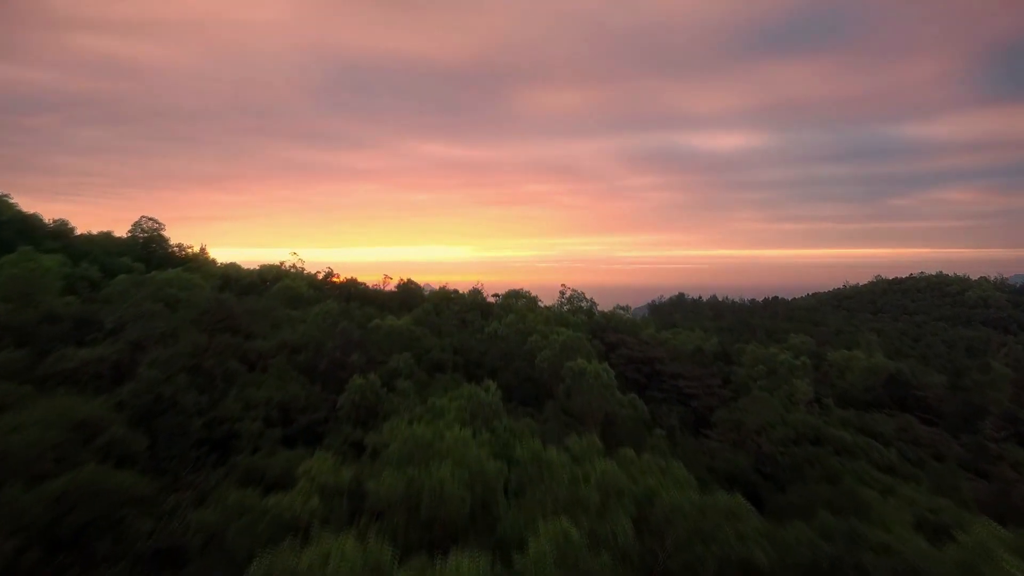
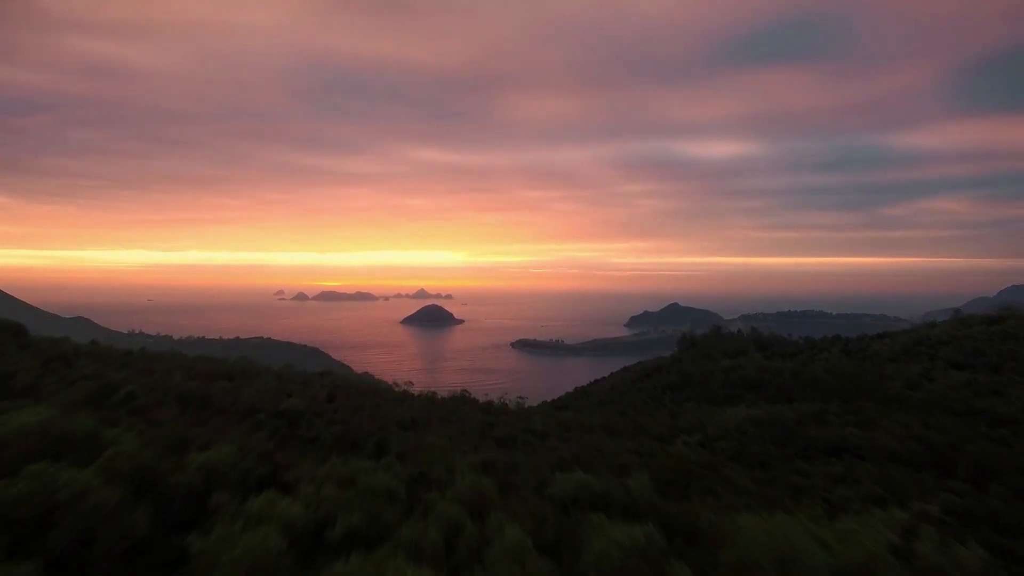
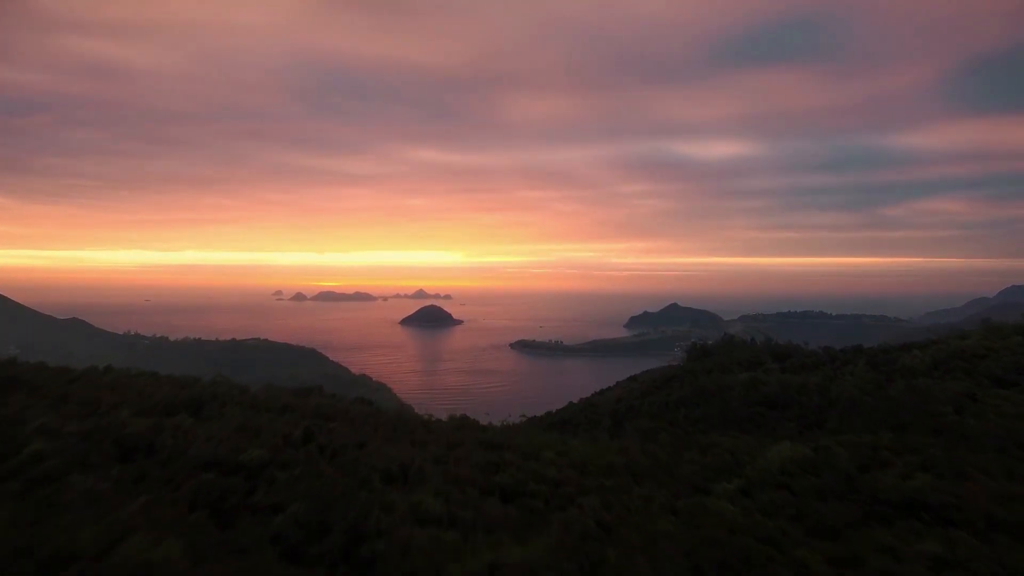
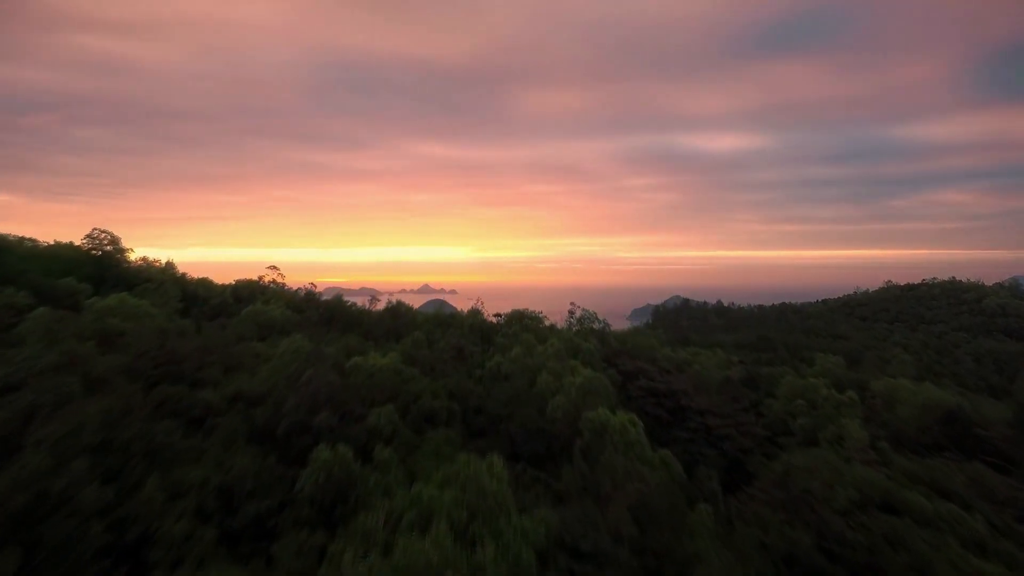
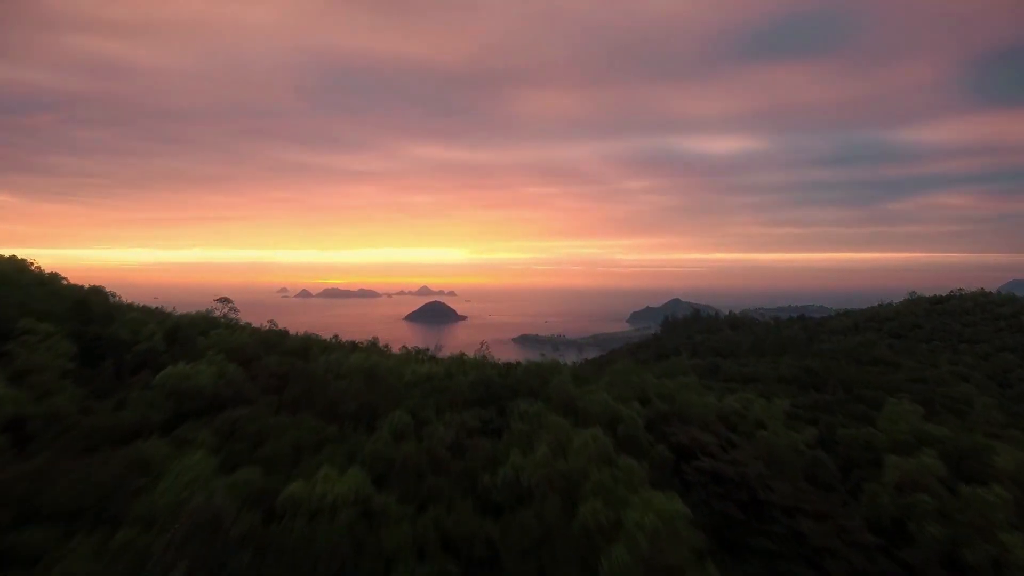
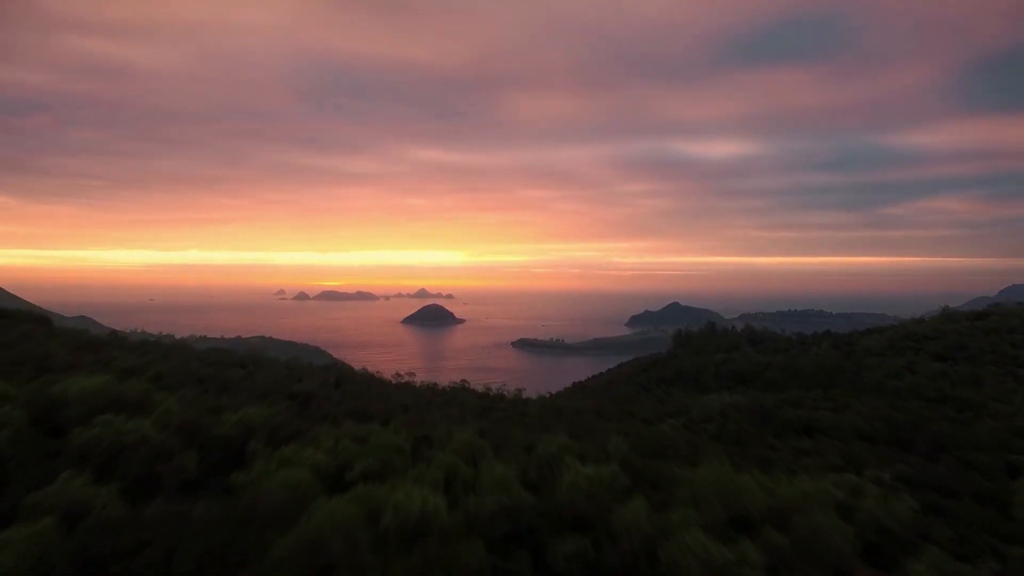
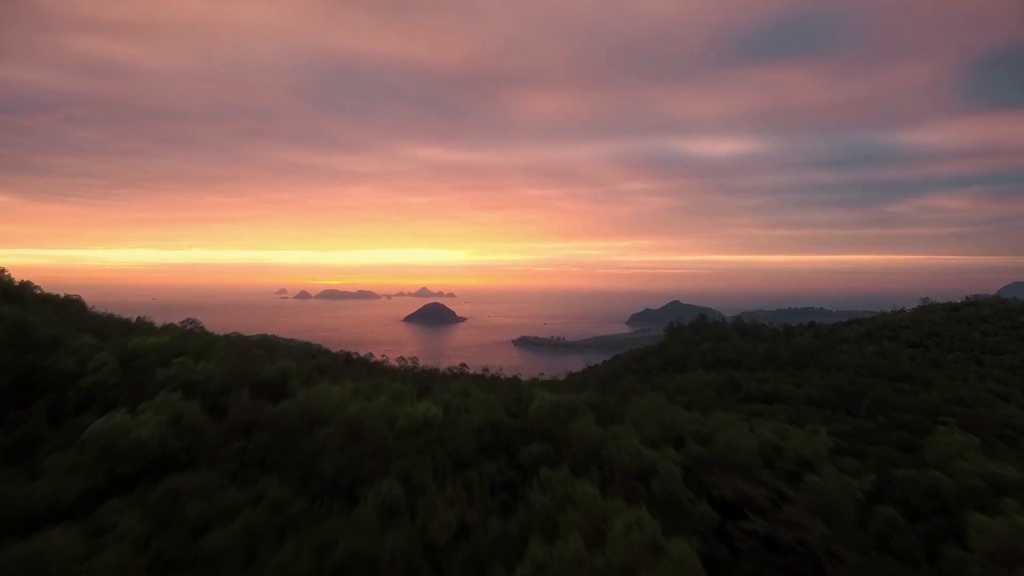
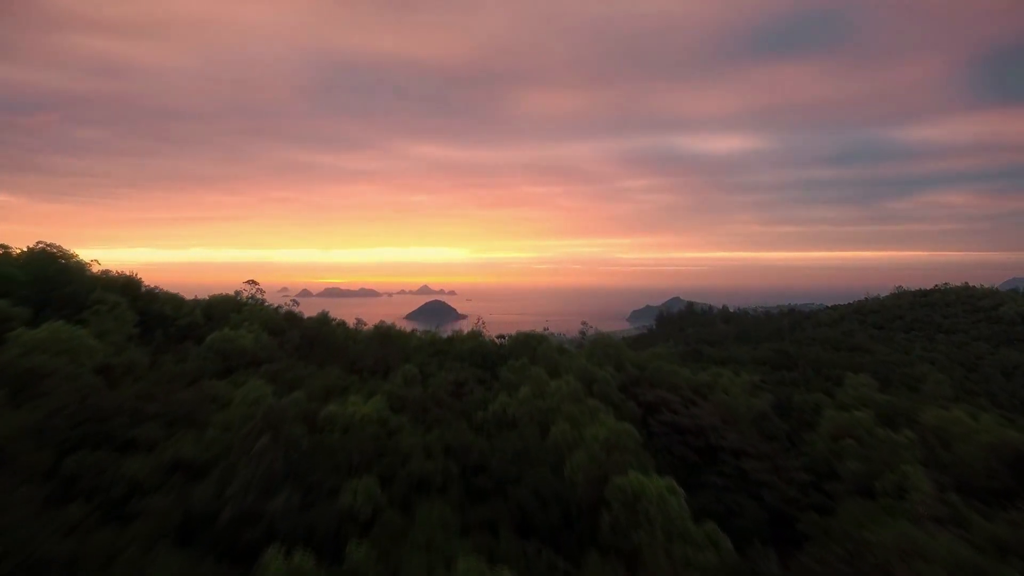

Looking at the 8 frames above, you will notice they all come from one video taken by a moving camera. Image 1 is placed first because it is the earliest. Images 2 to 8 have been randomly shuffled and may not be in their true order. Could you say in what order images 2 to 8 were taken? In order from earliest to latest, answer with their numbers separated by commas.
4, 8, 5, 7, 6, 2, 3
